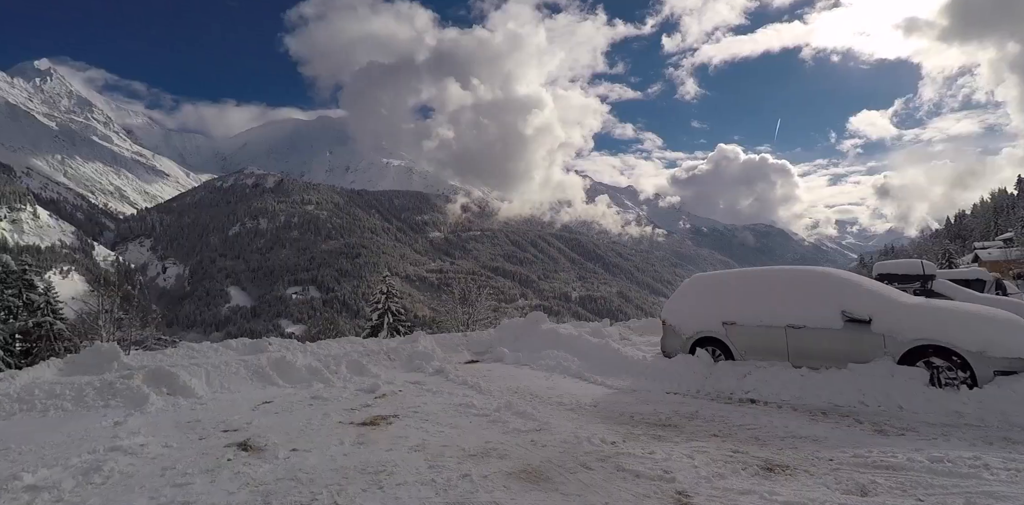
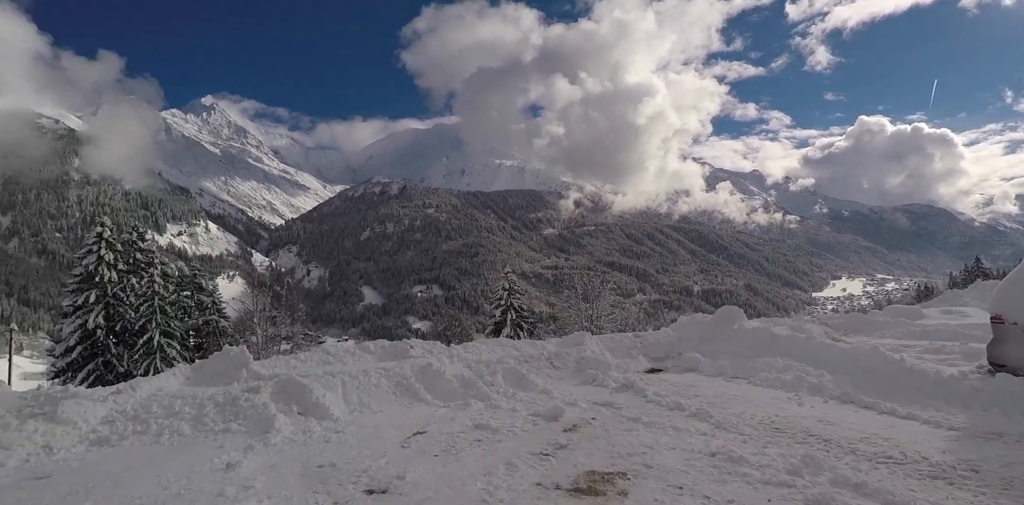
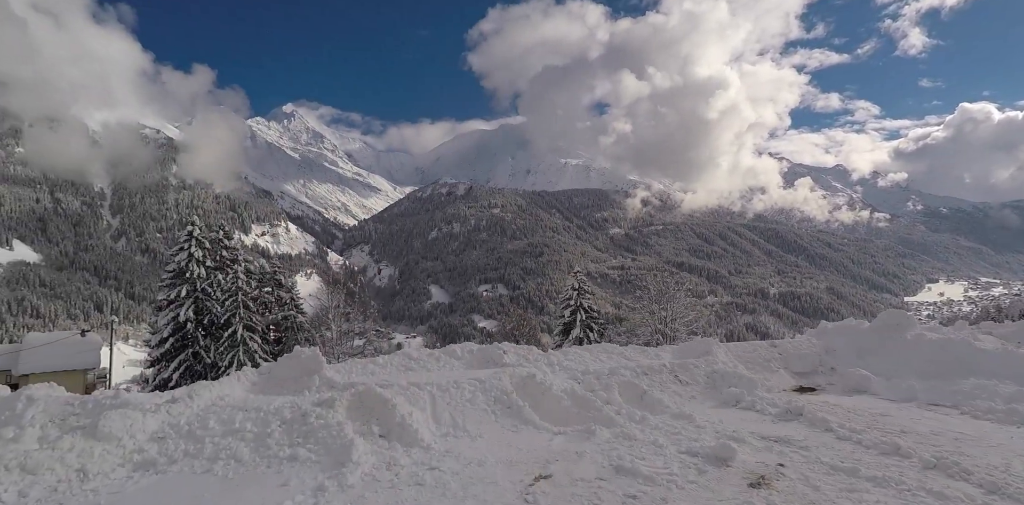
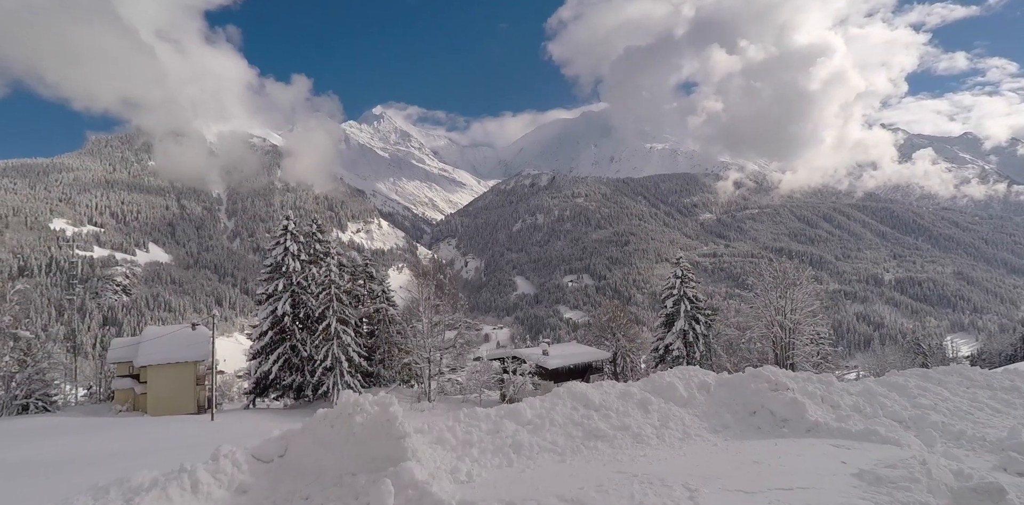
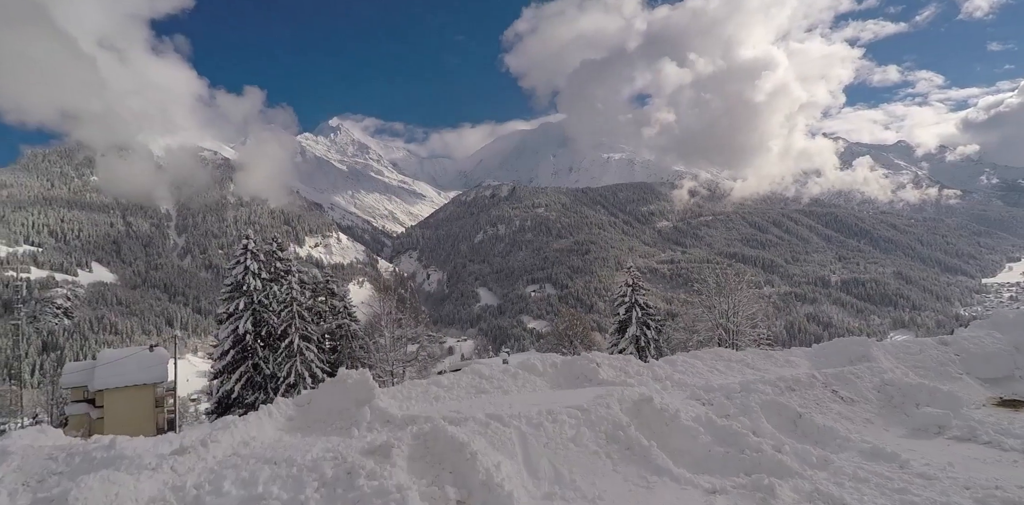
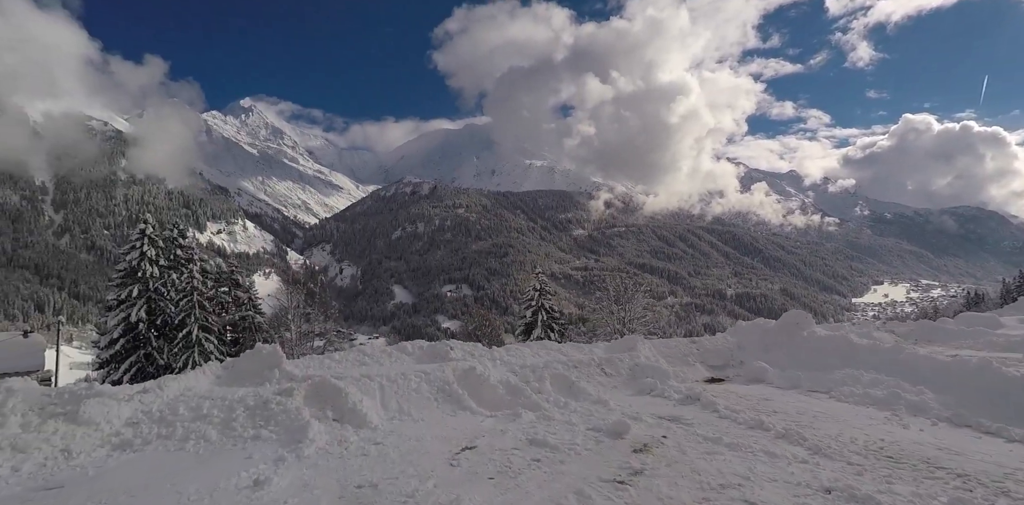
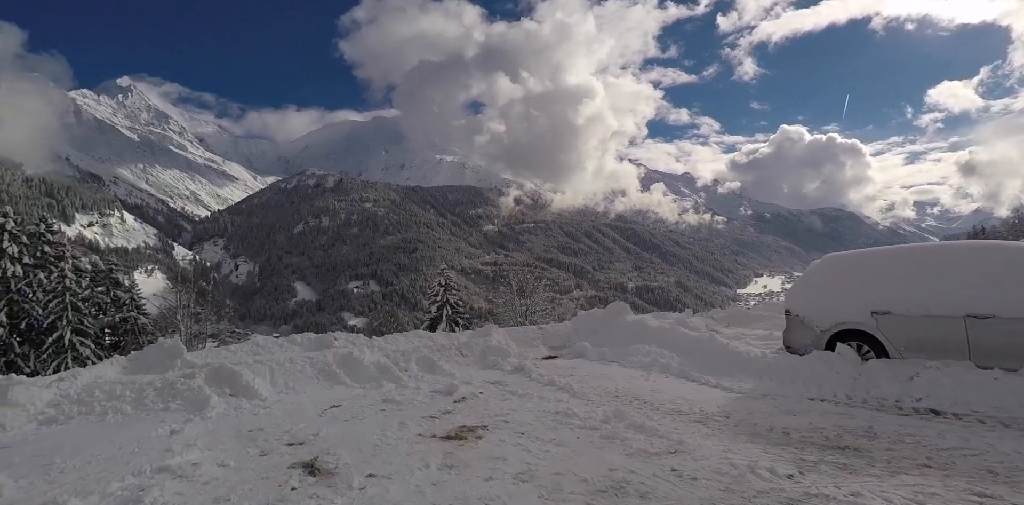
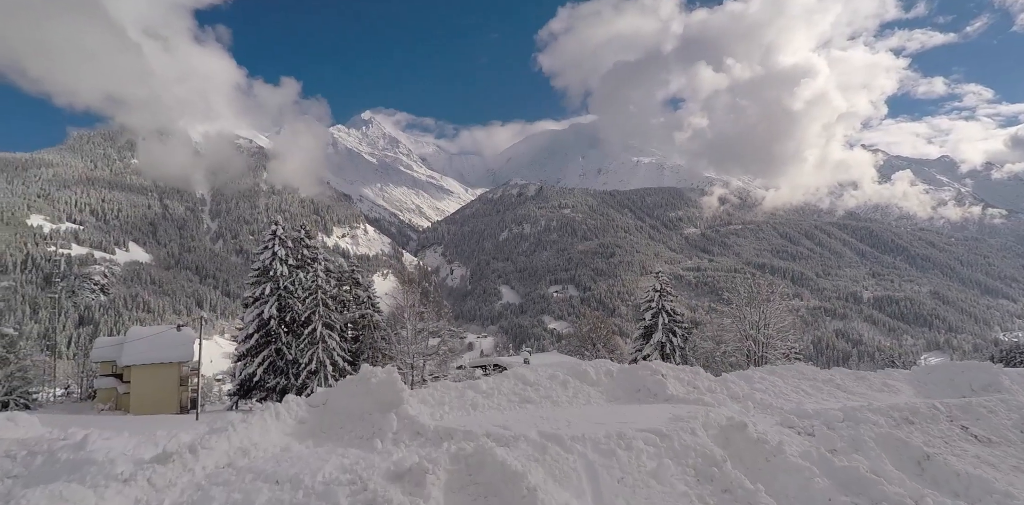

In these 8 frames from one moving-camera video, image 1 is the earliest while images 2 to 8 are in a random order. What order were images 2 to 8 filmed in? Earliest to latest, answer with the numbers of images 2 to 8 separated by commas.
7, 2, 6, 3, 5, 8, 4
